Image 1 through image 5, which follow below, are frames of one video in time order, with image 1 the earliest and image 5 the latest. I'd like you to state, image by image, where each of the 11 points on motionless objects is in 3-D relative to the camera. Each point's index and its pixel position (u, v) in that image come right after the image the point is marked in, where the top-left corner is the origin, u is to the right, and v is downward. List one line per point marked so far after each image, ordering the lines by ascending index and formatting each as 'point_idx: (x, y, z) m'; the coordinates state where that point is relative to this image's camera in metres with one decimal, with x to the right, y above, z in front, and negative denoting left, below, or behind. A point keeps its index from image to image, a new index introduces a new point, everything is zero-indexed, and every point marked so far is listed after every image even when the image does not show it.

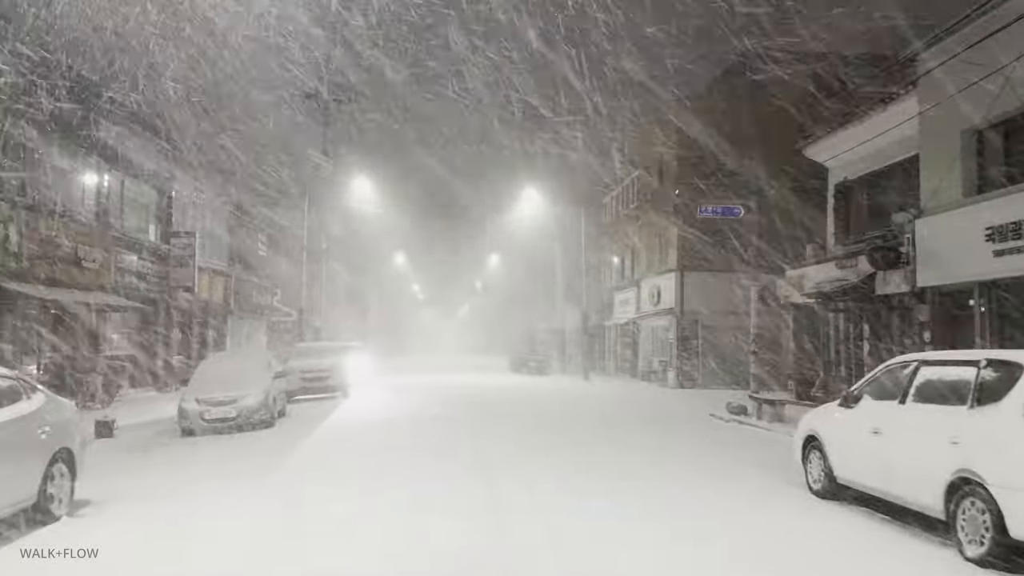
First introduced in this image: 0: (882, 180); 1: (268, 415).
0: (+7.7, +2.2, +16.5) m
1: (-4.4, -2.3, +14.2) m
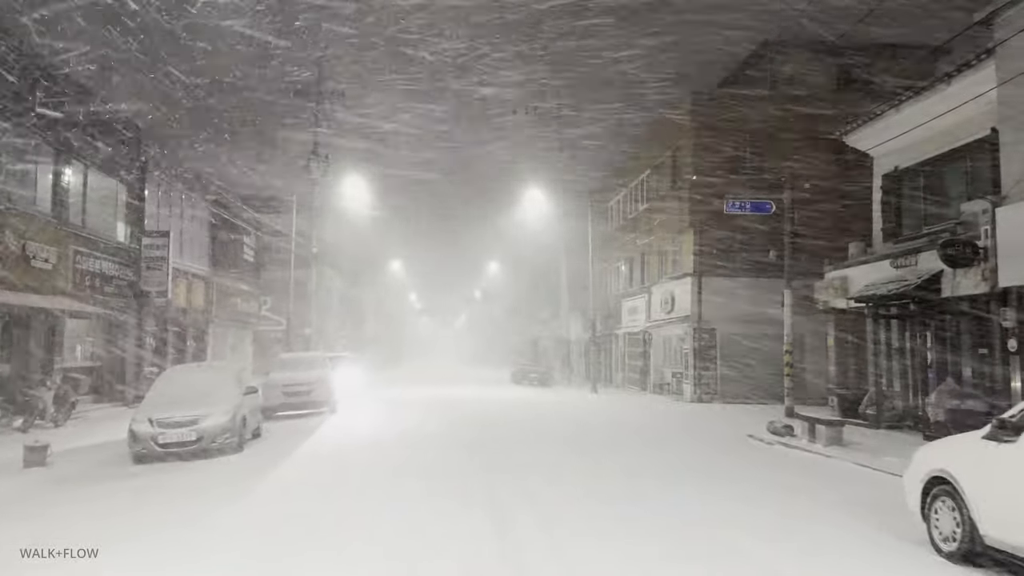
0: (+7.8, +2.2, +14.5) m
1: (-4.2, -2.3, +12.1) m
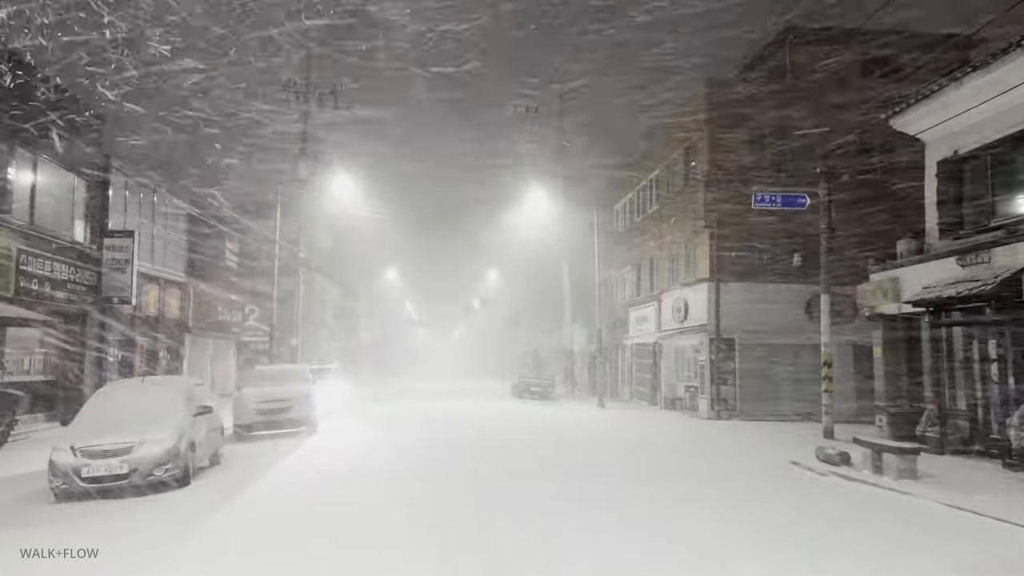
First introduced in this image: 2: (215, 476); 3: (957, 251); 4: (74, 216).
0: (+7.9, +2.2, +12.4) m
1: (-4.2, -2.3, +10.0) m
2: (-4.5, -2.8, +12.2) m
3: (+7.1, +0.6, +12.7) m
4: (-10.5, +1.7, +19.1) m
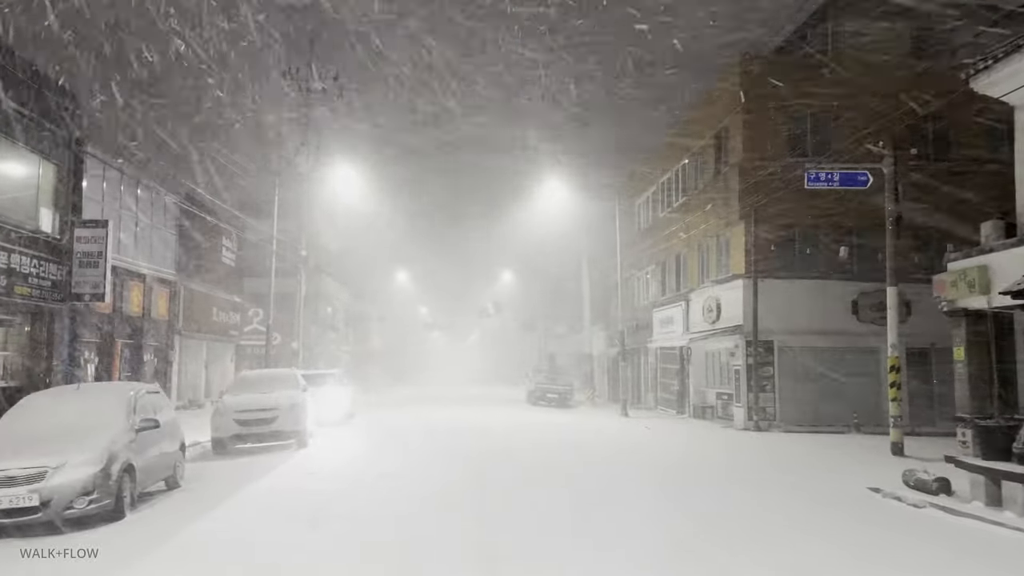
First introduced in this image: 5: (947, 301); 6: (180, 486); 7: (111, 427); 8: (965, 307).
0: (+8.1, +2.3, +10.2) m
1: (-4.0, -2.1, +8.0) m
2: (-4.3, -2.7, +10.1) m
3: (+7.3, +0.8, +10.5) m
4: (-10.2, +1.8, +17.2) m
5: (+7.0, -0.2, +12.9) m
6: (-4.5, -2.7, +10.6) m
7: (-4.3, -1.5, +8.6) m
8: (+7.1, -0.3, +12.4) m
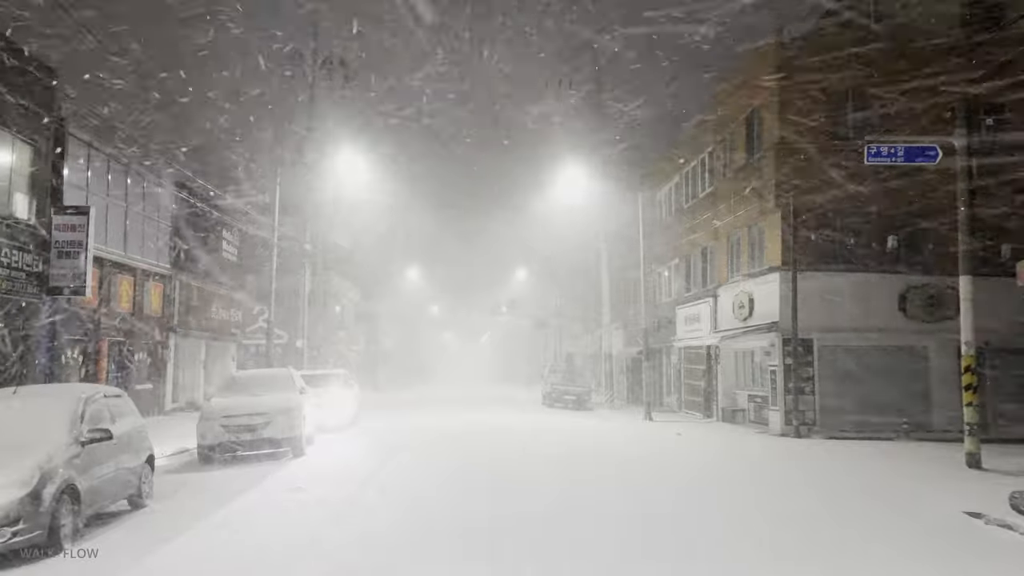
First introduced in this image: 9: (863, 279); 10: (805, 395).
0: (+8.3, +2.5, +8.5) m
1: (-3.8, -2.0, +6.4) m
2: (-4.1, -2.5, +8.6) m
3: (+7.6, +0.9, +8.8) m
4: (-9.8, +2.0, +15.8) m
5: (+7.3, 0.0, +11.2) m
6: (-4.2, -2.5, +9.1) m
7: (-4.1, -1.3, +7.1) m
8: (+7.3, -0.1, +10.7) m
9: (+8.6, +0.2, +19.5) m
10: (+7.0, -2.6, +19.1) m
